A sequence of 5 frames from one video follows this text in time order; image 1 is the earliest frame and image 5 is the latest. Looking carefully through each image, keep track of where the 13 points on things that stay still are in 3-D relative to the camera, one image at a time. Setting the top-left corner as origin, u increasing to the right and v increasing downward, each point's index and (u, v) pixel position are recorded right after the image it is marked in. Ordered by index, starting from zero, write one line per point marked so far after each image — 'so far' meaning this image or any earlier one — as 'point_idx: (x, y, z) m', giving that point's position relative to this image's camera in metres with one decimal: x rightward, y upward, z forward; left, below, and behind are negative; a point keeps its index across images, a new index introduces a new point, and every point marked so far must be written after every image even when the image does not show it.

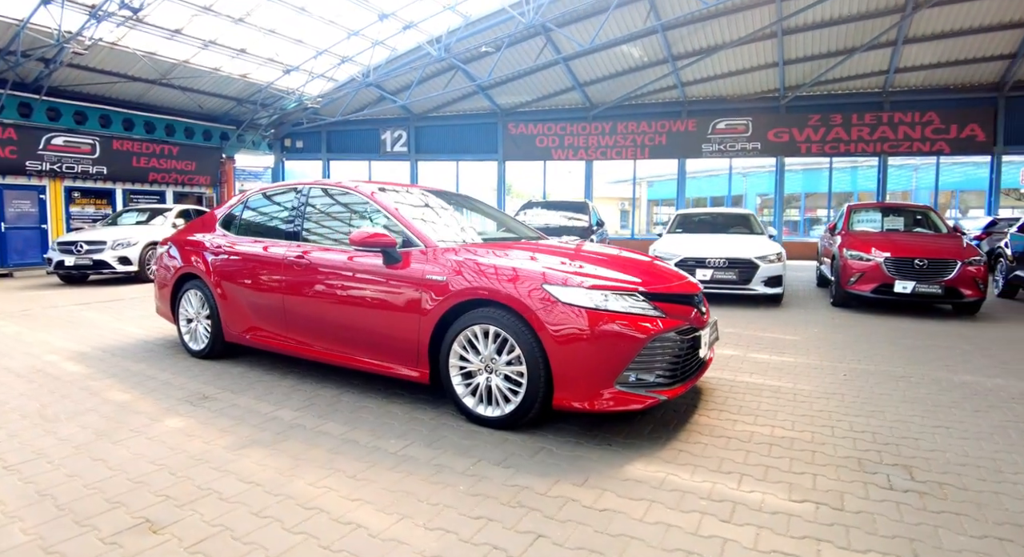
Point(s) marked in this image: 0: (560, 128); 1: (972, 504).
0: (+1.7, +5.5, +19.3) m
1: (+2.2, -1.1, +2.5) m
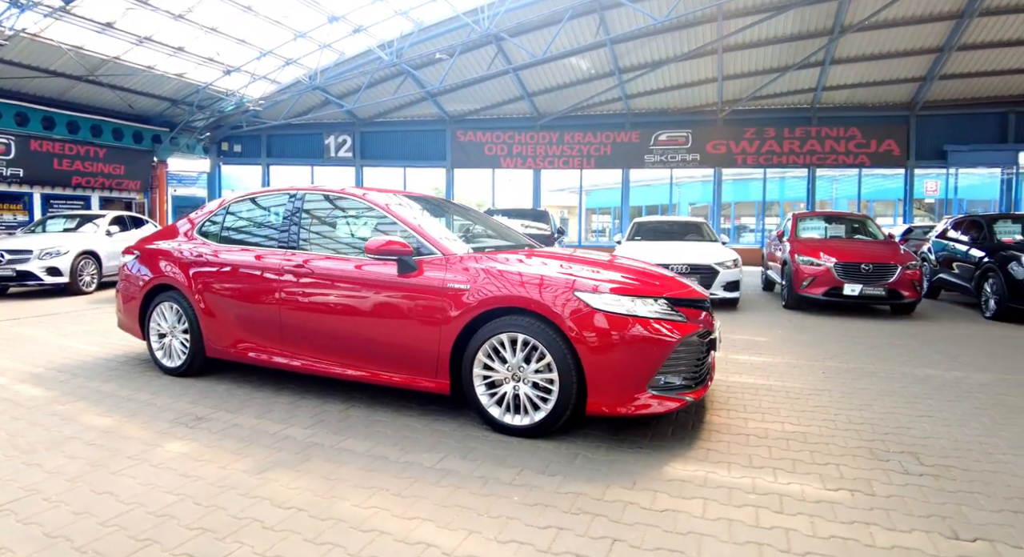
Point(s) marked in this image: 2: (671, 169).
0: (-0.1, +5.2, +19.4) m
1: (+2.4, -1.1, +2.7) m
2: (+5.7, +3.9, +19.2) m
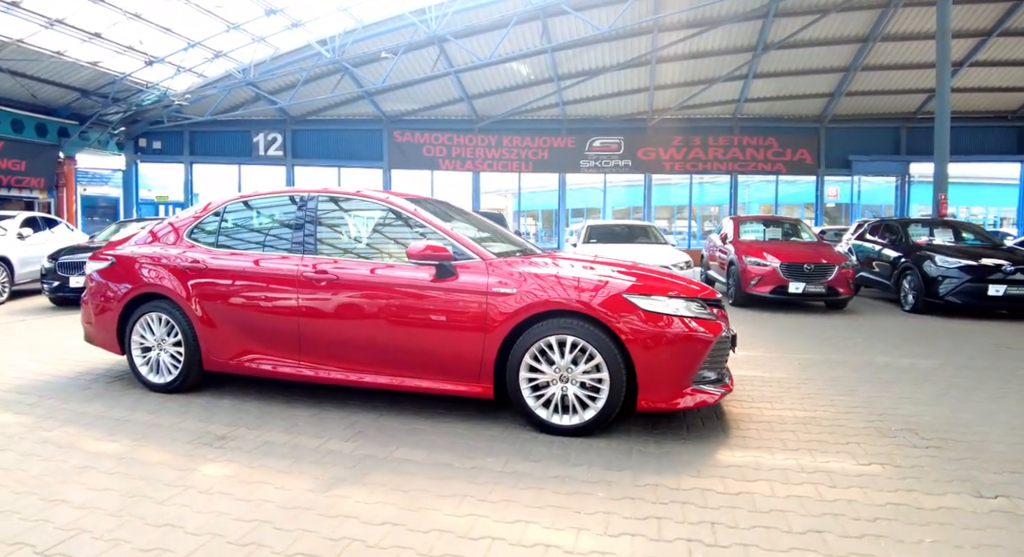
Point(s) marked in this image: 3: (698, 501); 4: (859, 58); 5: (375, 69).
0: (-2.4, +5.1, +19.3) m
1: (+2.8, -1.0, +3.2) m
2: (+3.4, +3.9, +20.0) m
3: (+0.9, -1.1, +2.6) m
4: (+10.3, +6.5, +15.4) m
5: (-3.9, +6.0, +15.3) m
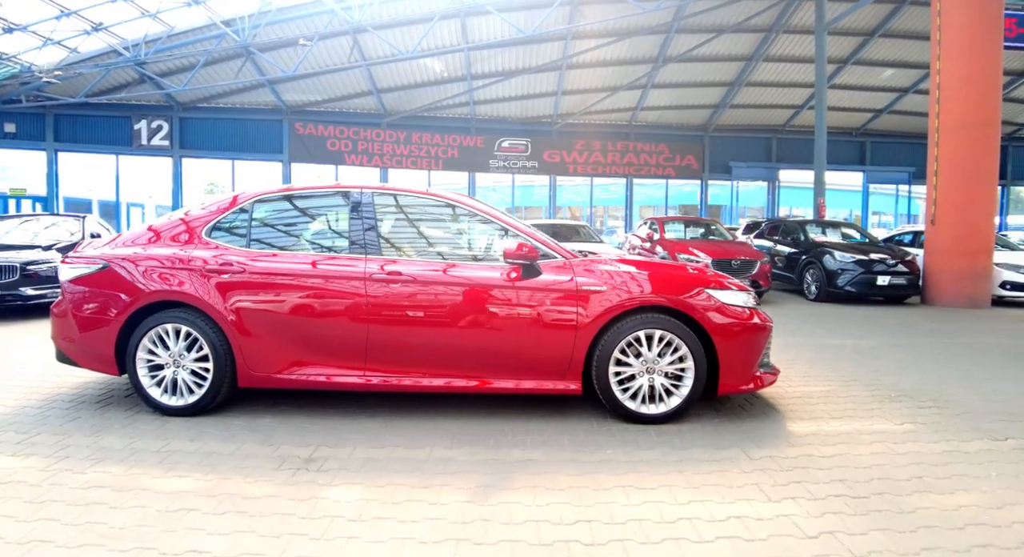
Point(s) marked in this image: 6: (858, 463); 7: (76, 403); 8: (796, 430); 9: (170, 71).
0: (-5.5, +5.1, +18.5) m
1: (+3.4, -1.0, +4.0) m
2: (0.0, +4.0, +20.4) m
3: (+1.7, -1.1, +3.0) m
4: (+7.7, +6.7, +17.5) m
5: (-6.1, +5.9, +14.2) m
6: (+2.0, -1.1, +3.0) m
7: (-3.4, -1.0, +4.1) m
8: (+1.9, -1.0, +3.5) m
9: (-9.0, +5.4, +13.8) m
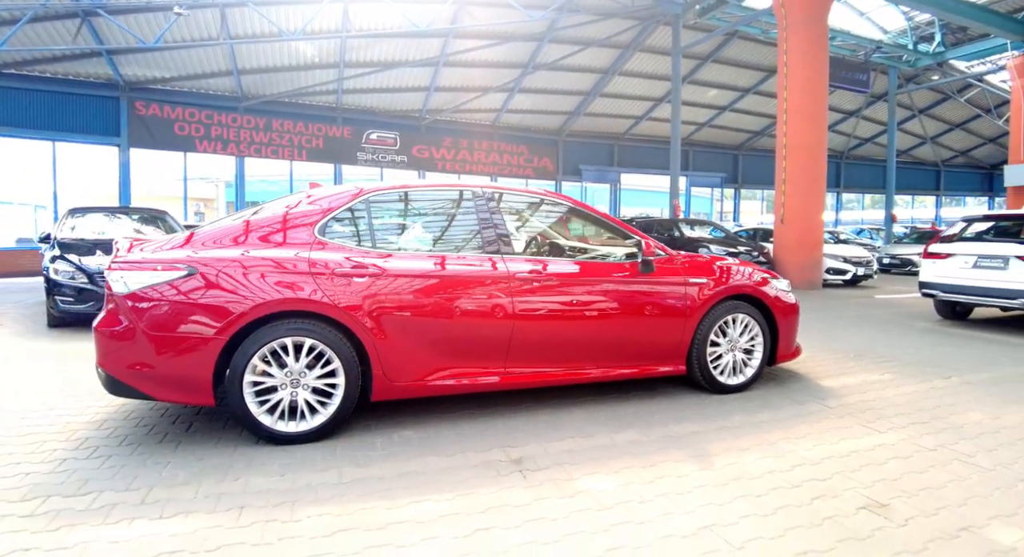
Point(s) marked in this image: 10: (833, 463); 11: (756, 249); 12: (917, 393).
0: (-9.3, +4.9, +16.2) m
1: (+4.0, -0.8, +5.5) m
2: (-4.7, +4.1, +19.9) m
3: (+2.7, -1.0, +4.0) m
4: (+3.4, +7.1, +19.5) m
5: (-8.5, +5.8, +11.9) m
6: (+3.0, -1.0, +4.1) m
7: (-2.4, -1.1, +3.4) m
8: (+2.7, -0.9, +4.6) m
9: (-11.1, +5.2, +10.6) m
10: (+1.8, -1.1, +3.0) m
11: (+5.4, +0.7, +11.7) m
12: (+3.3, -0.9, +4.4) m
